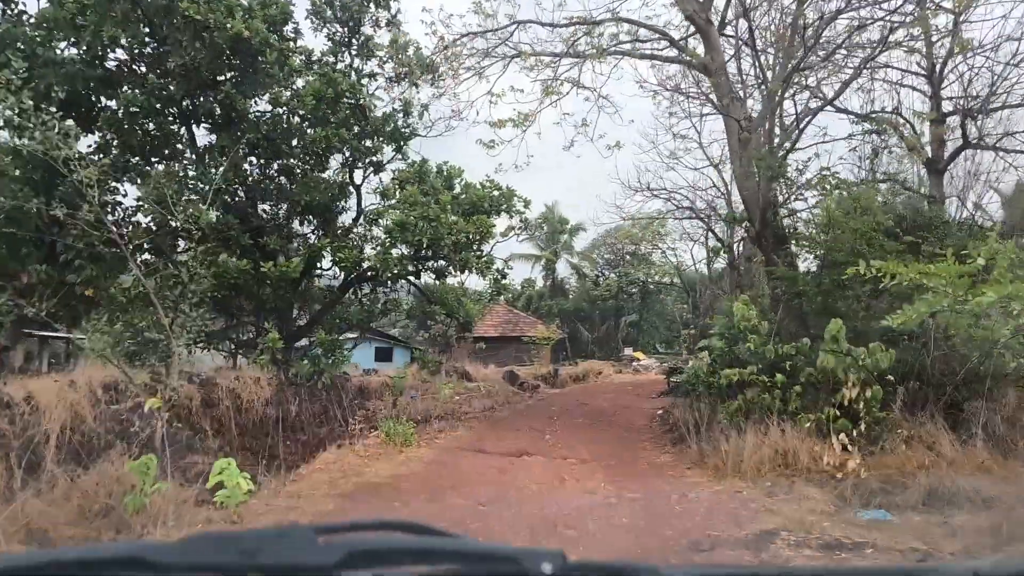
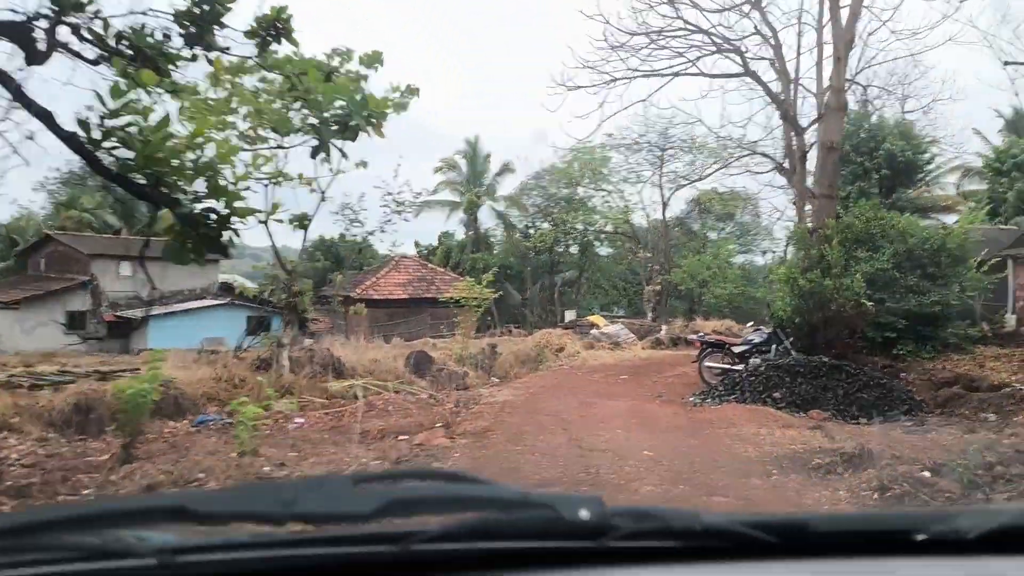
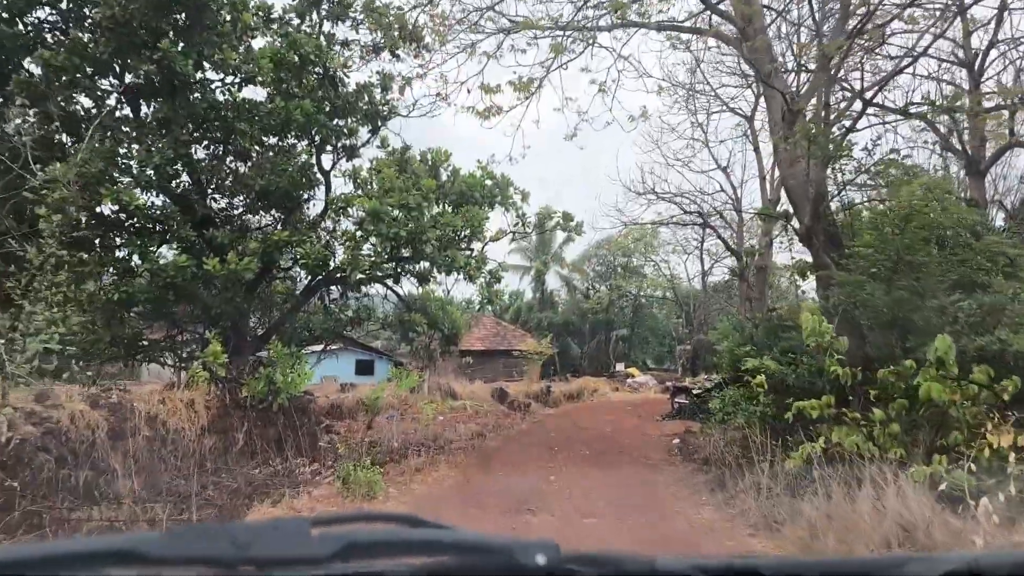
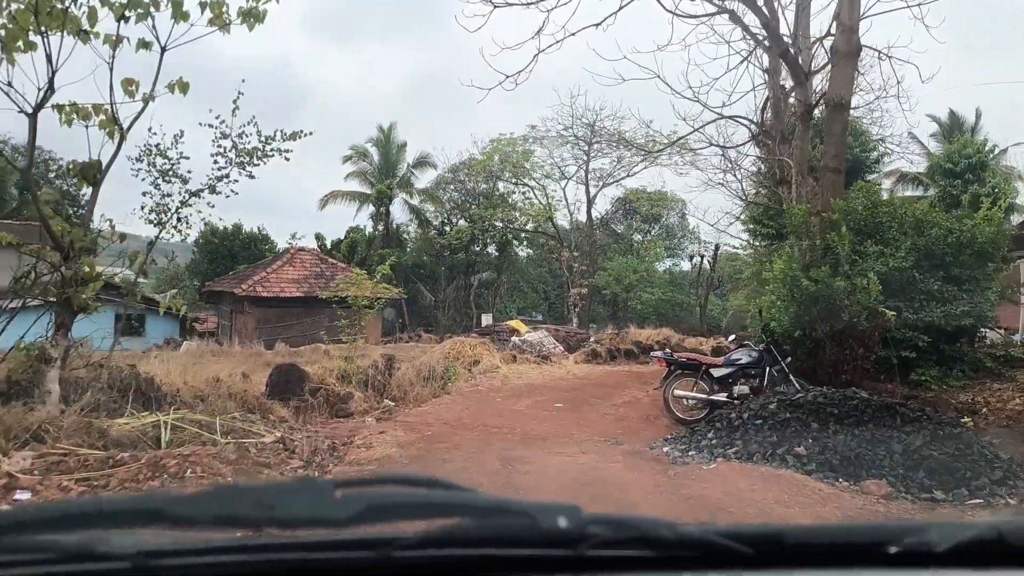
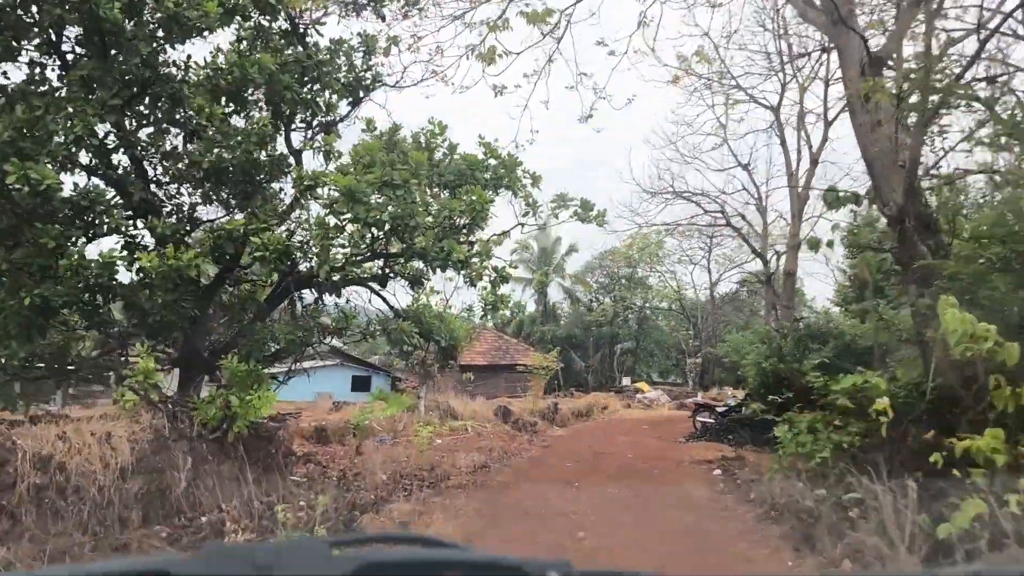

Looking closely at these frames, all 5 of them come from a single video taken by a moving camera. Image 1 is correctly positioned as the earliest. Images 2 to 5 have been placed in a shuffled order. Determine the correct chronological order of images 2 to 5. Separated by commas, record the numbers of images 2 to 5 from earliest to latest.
3, 5, 2, 4
